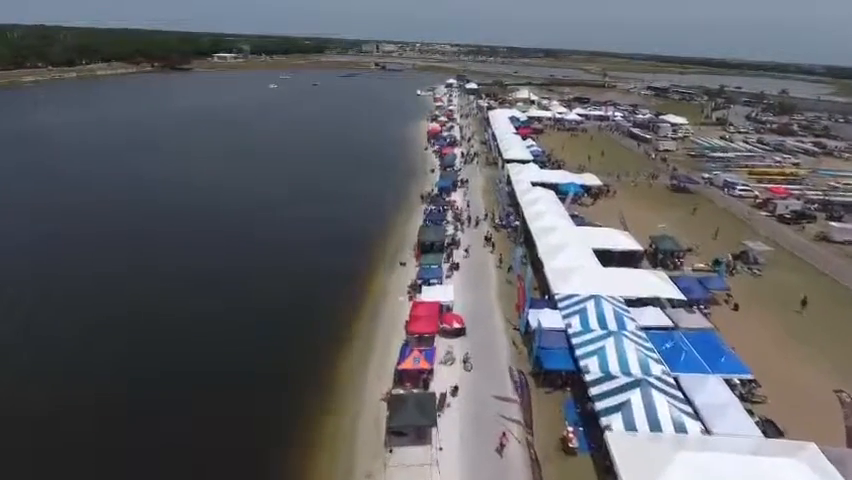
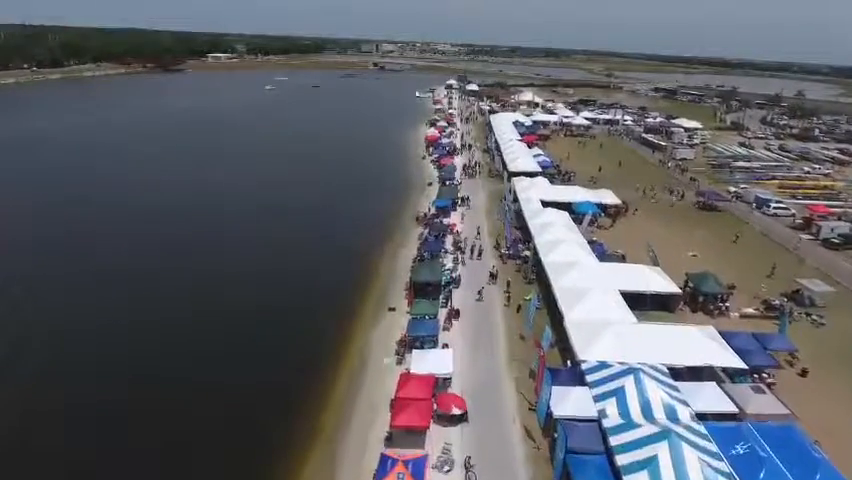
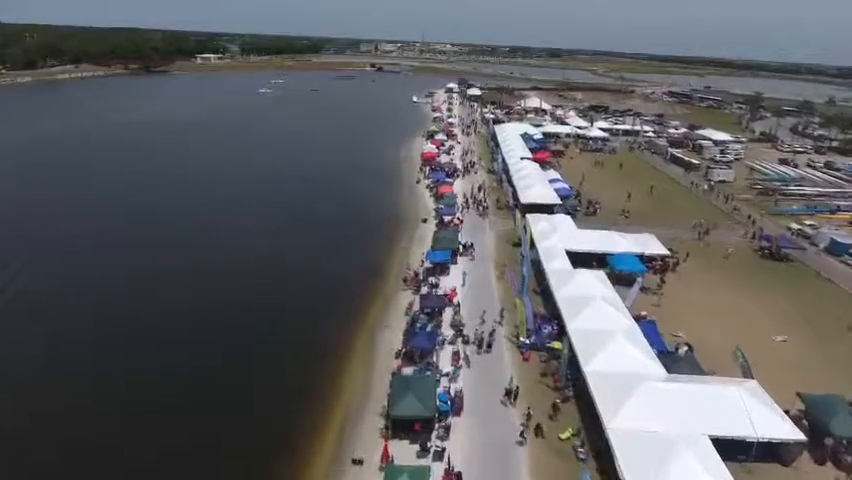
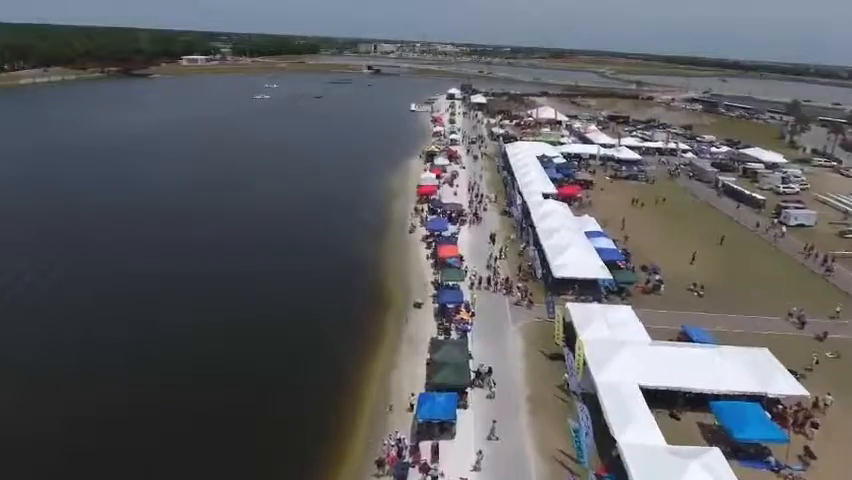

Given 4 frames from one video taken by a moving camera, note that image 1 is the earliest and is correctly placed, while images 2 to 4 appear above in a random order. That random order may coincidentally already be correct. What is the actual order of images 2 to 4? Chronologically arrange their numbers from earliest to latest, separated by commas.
2, 3, 4
